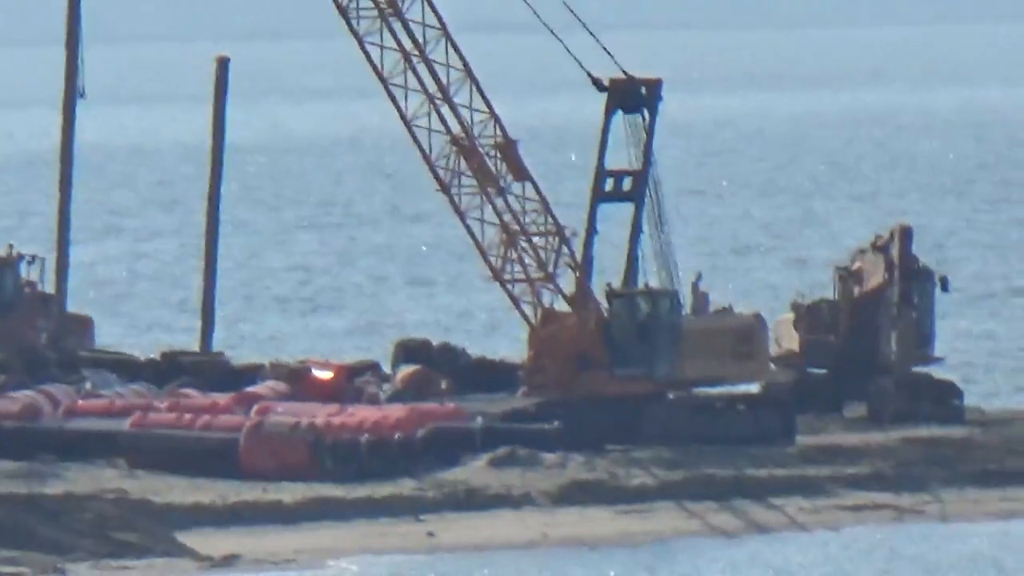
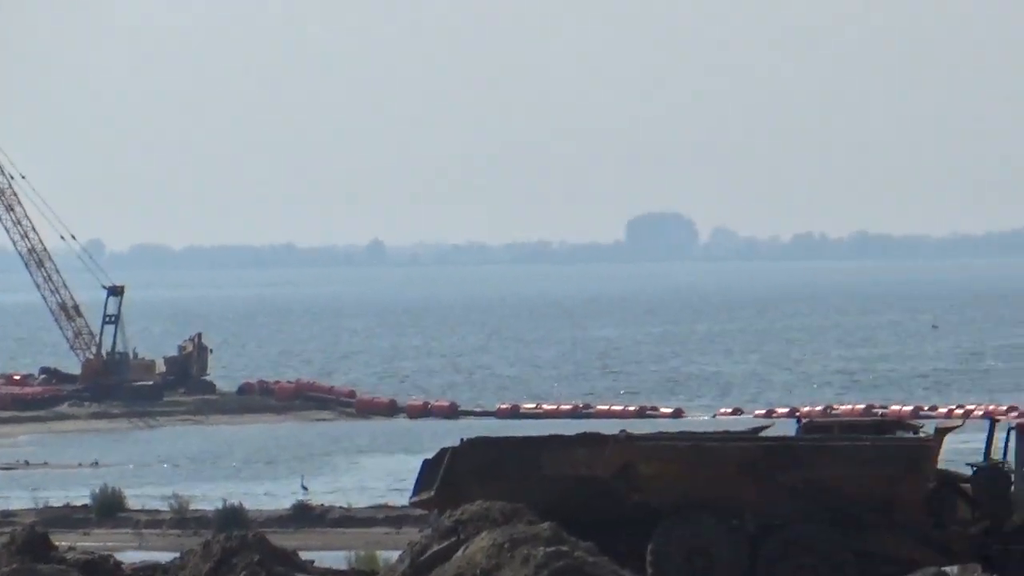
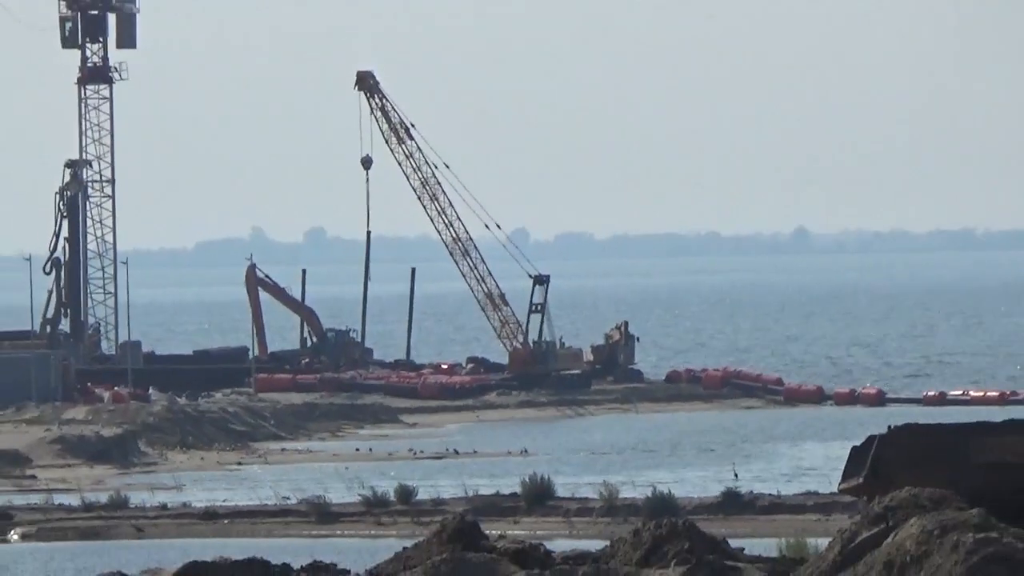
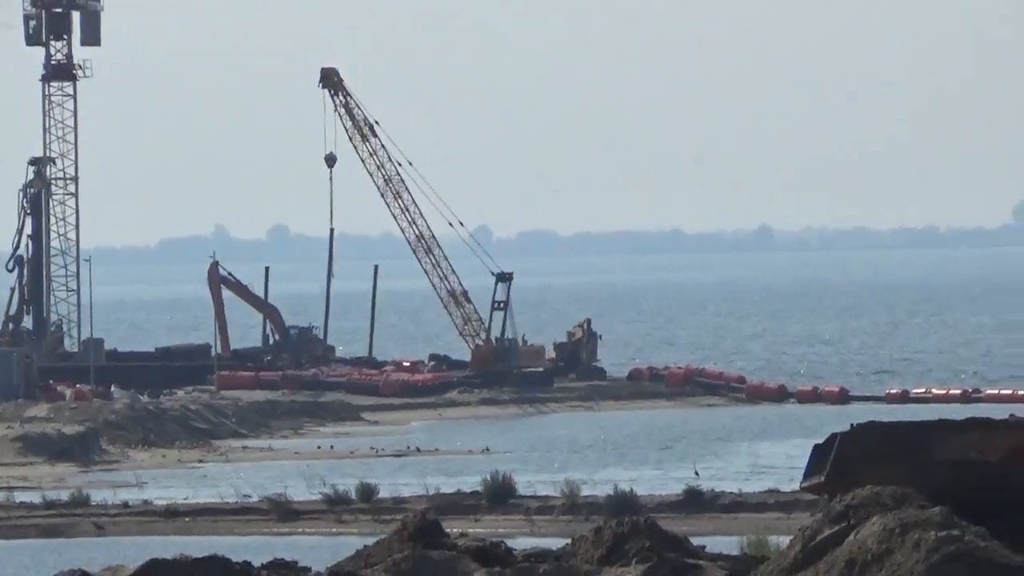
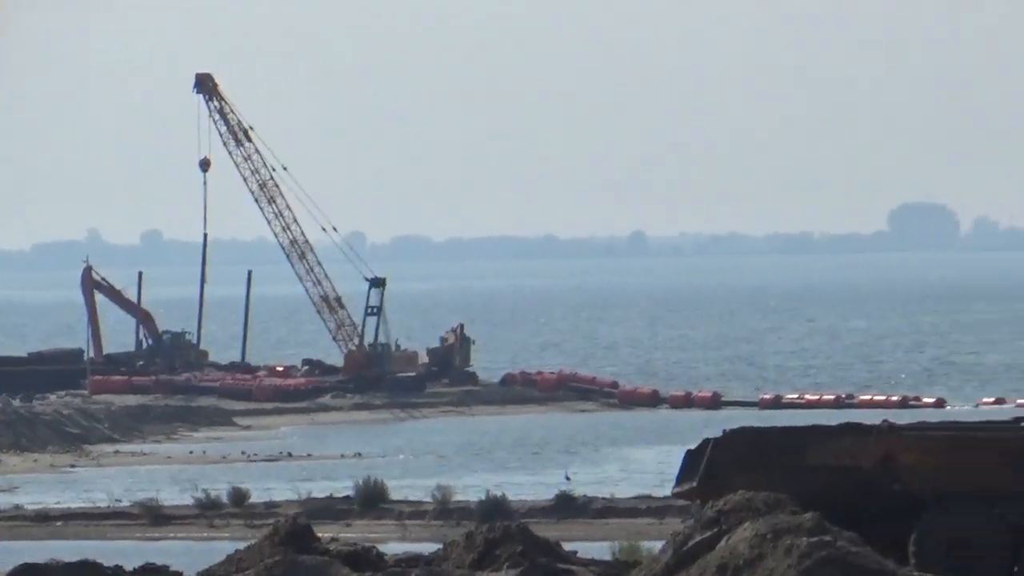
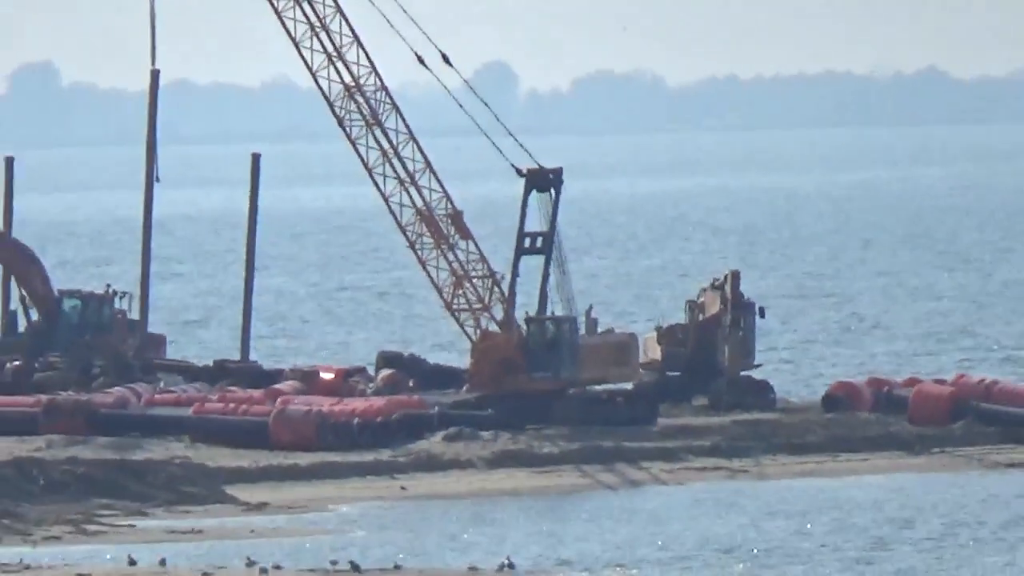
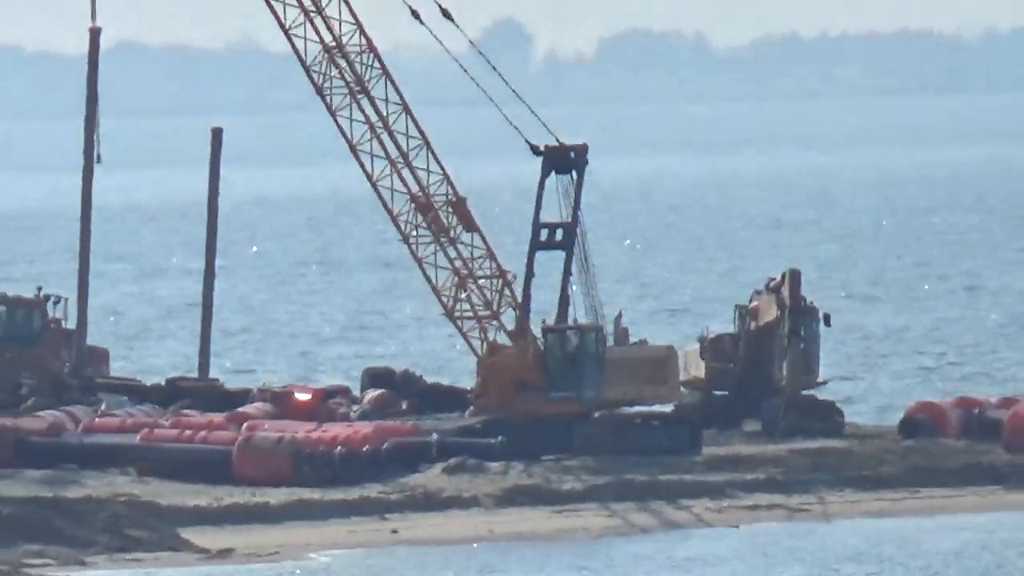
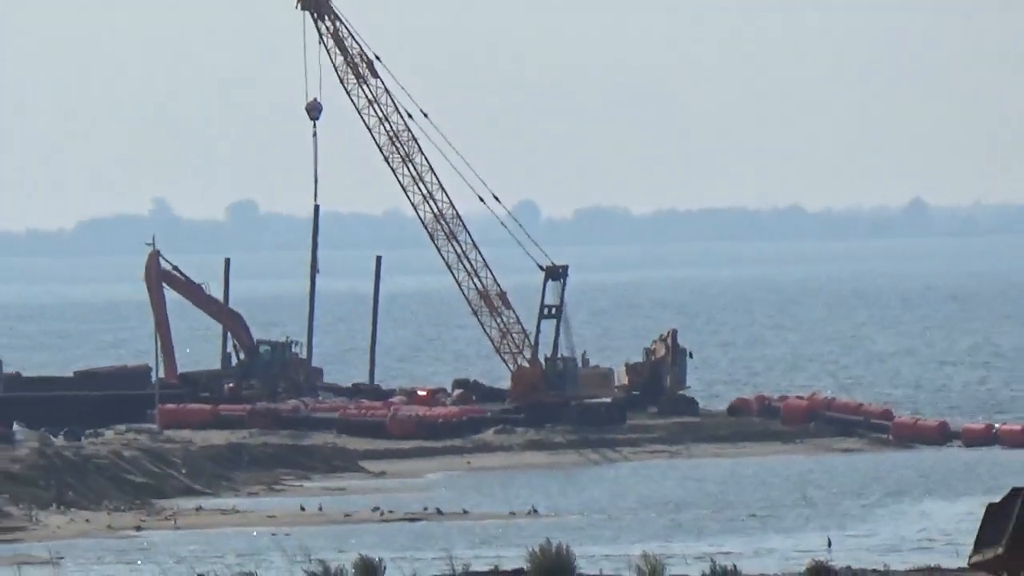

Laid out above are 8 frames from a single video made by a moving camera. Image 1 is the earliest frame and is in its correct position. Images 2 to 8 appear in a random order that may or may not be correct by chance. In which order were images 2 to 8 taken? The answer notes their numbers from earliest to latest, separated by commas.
7, 6, 8, 3, 4, 5, 2
